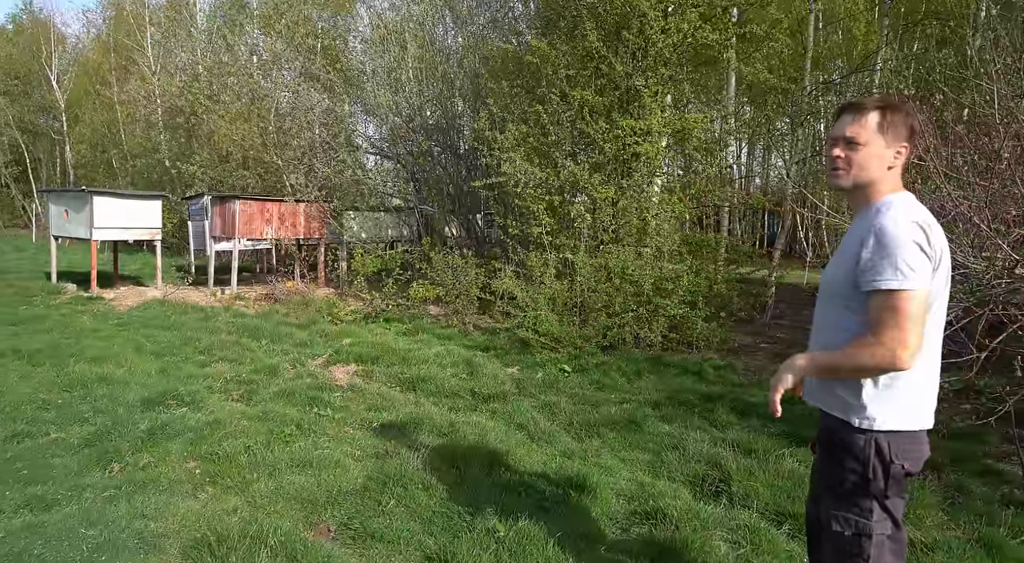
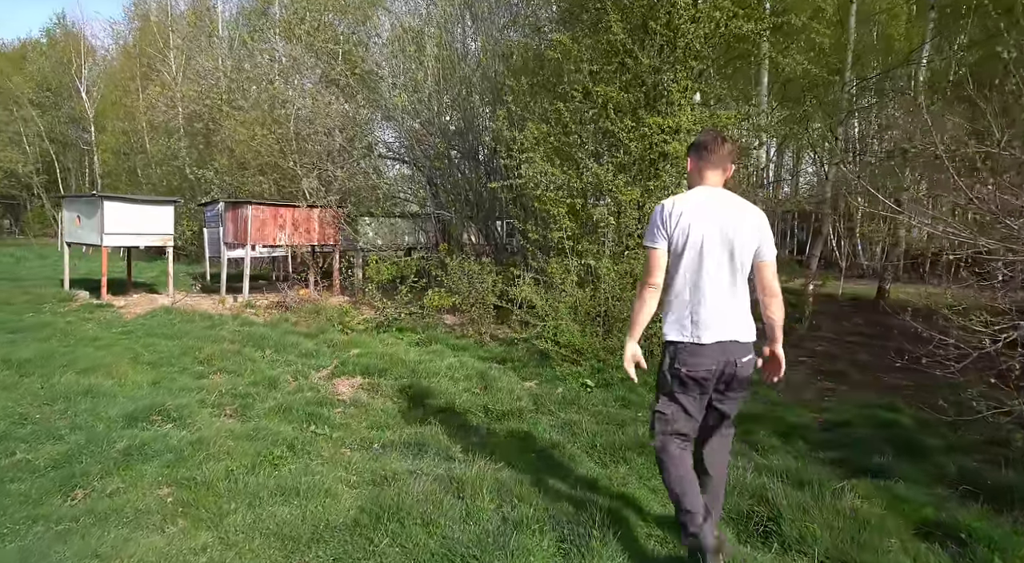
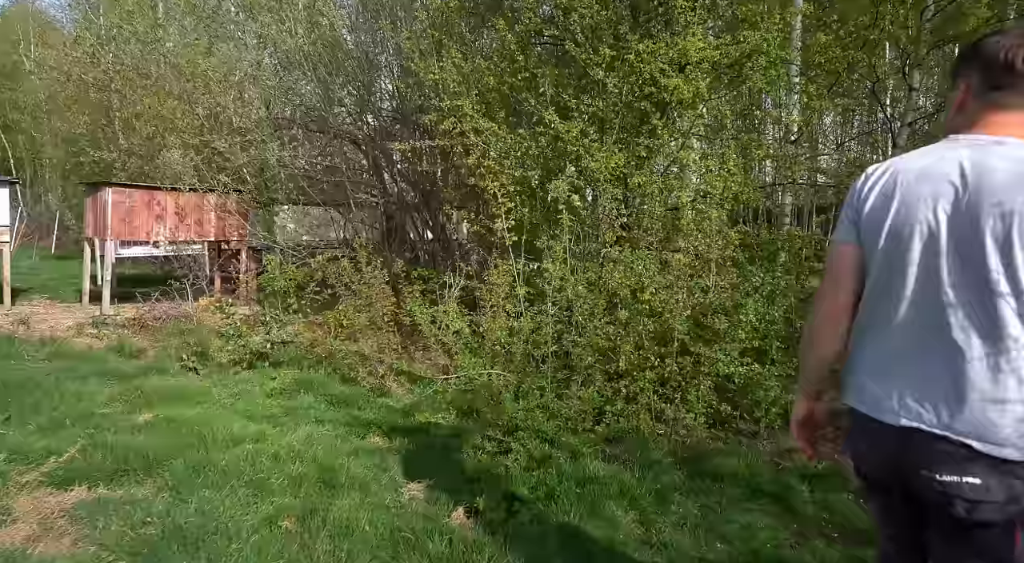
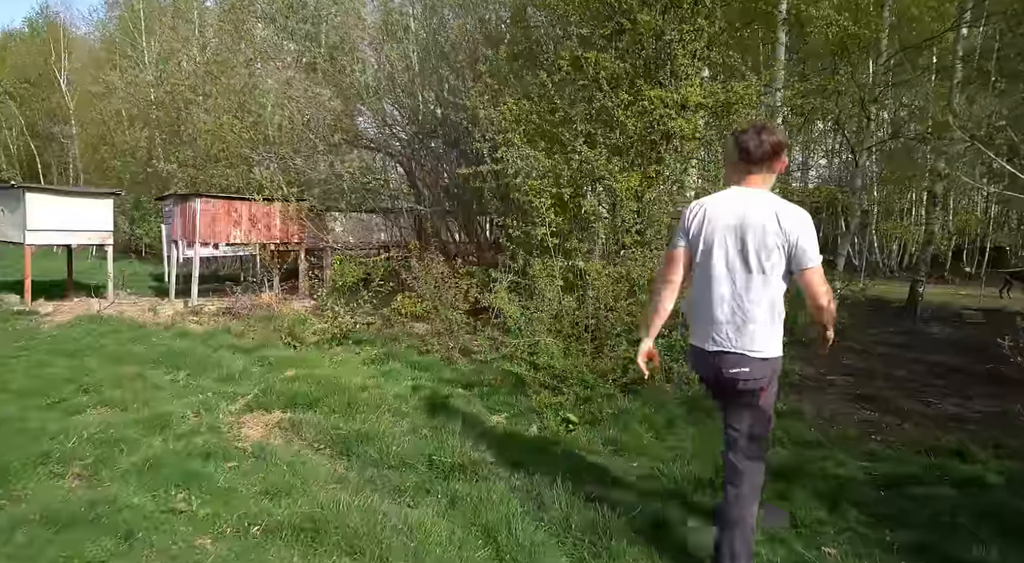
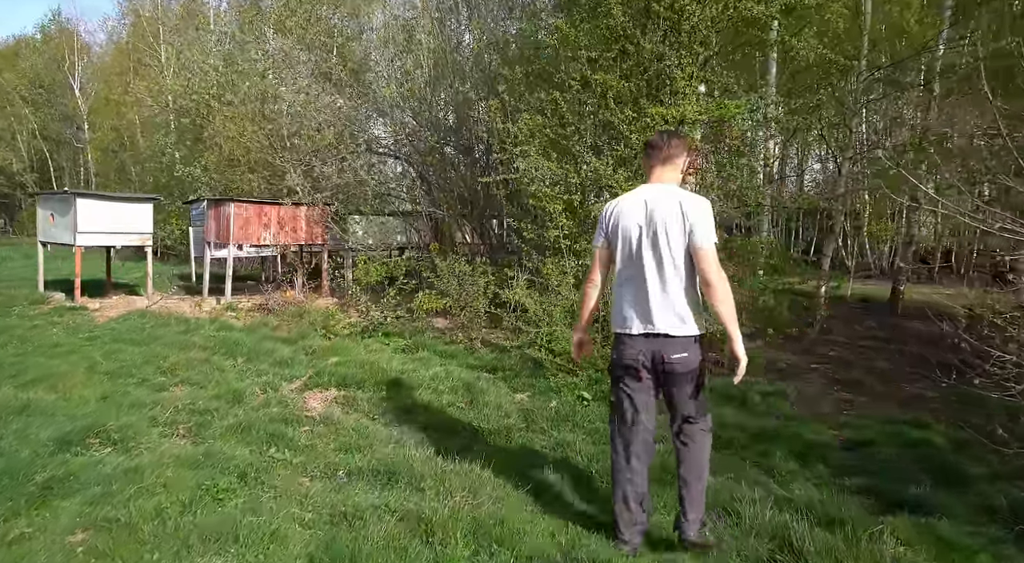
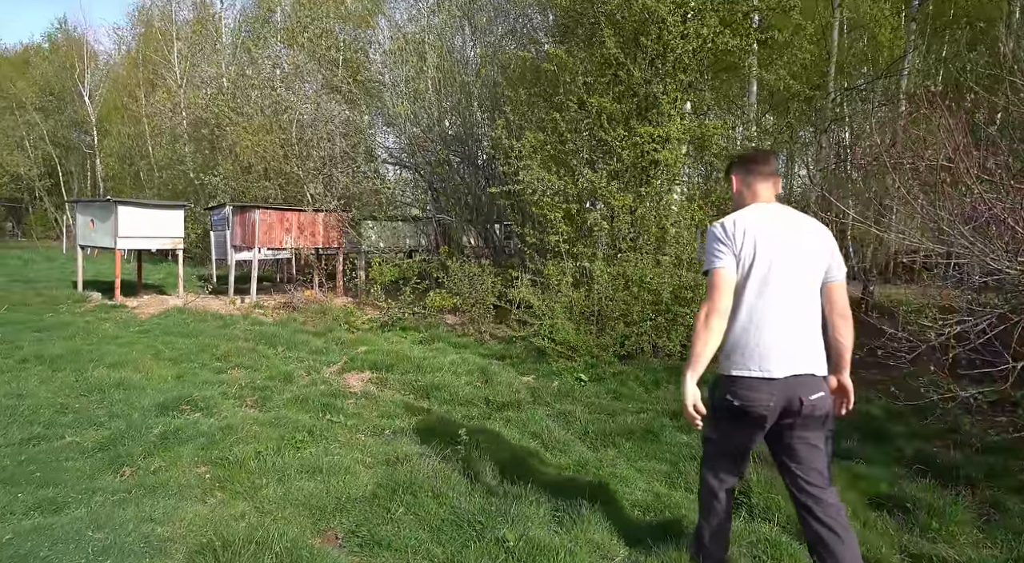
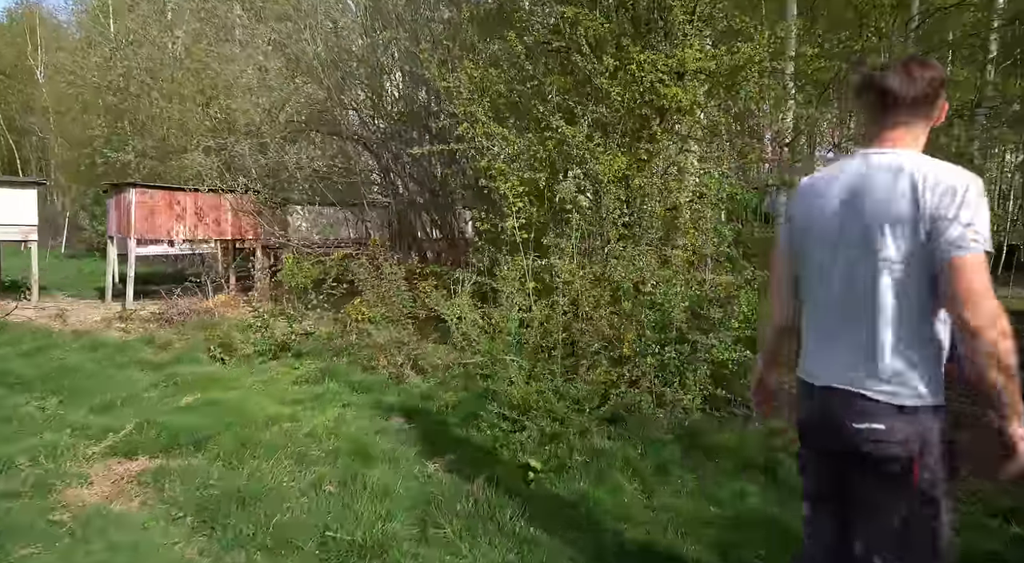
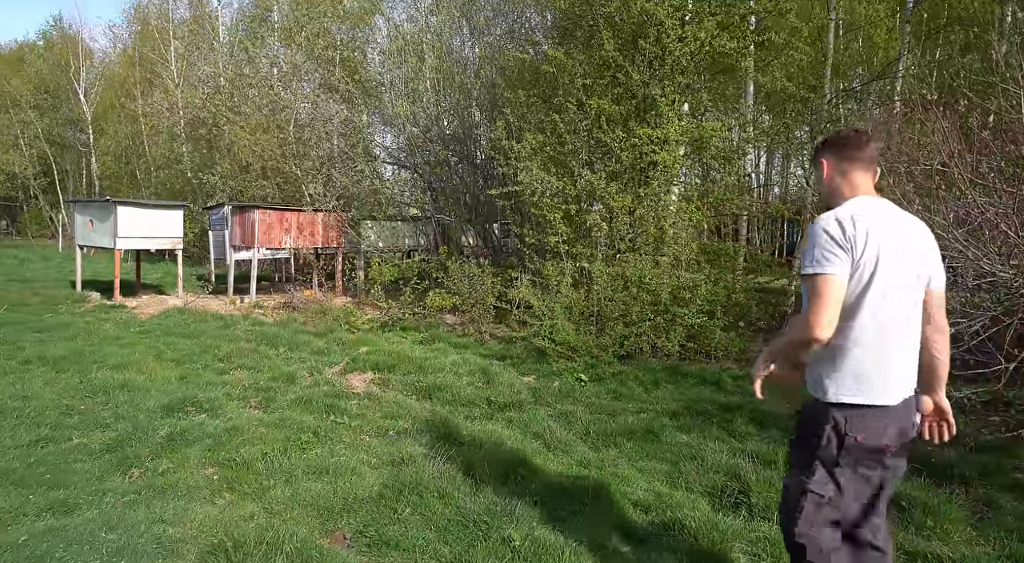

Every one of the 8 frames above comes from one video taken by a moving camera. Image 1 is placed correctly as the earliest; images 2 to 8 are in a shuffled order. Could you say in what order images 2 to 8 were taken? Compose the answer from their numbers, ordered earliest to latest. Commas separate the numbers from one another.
8, 6, 2, 5, 4, 7, 3
